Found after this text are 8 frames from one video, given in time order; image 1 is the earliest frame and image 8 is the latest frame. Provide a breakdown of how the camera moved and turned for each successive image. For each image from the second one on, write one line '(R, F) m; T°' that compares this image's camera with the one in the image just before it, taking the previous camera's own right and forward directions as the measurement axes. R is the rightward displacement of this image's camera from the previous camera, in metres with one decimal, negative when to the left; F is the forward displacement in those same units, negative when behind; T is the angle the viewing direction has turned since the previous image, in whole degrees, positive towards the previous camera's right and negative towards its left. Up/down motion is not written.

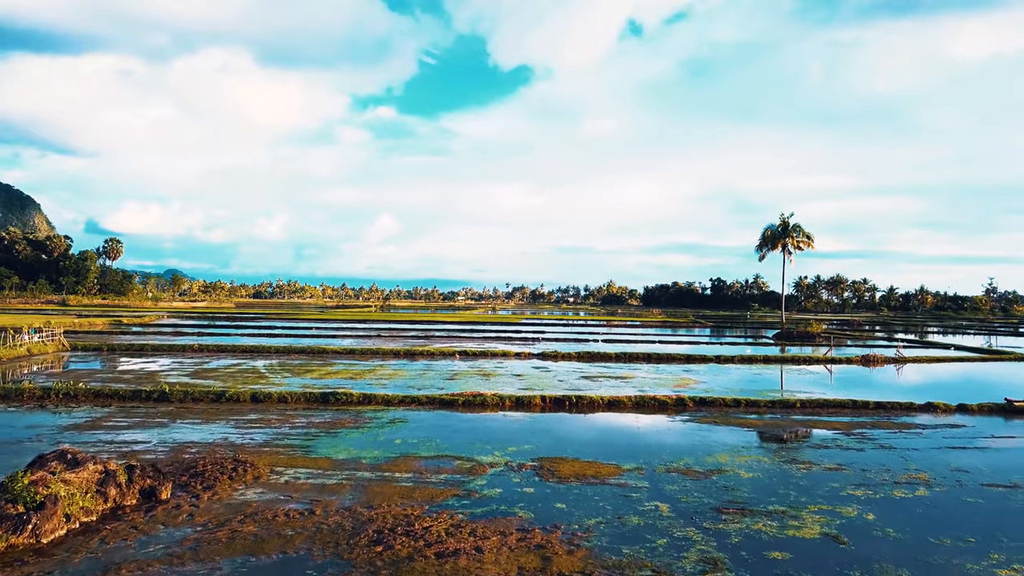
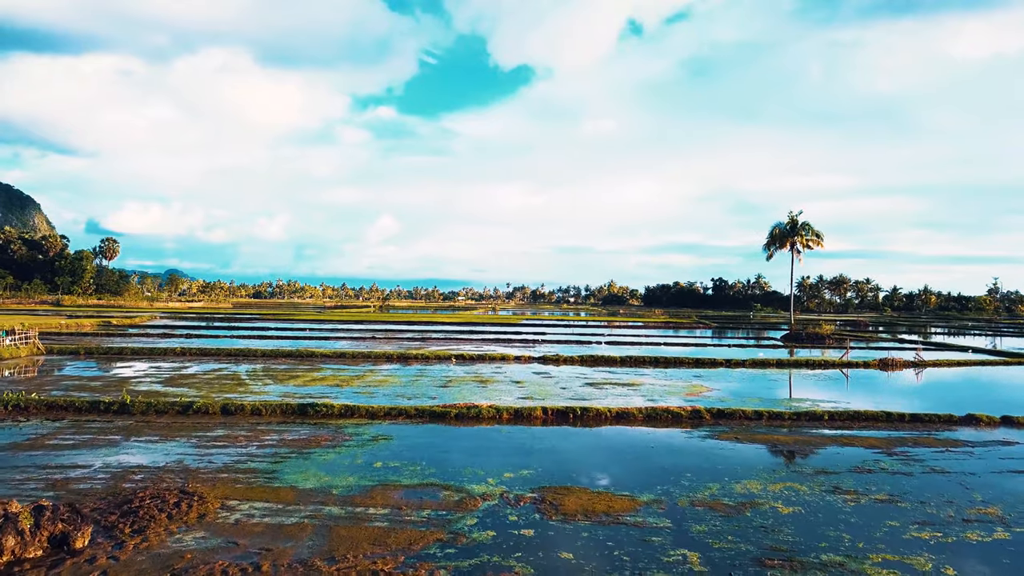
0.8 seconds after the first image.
(+0.1, +1.5) m; 0°
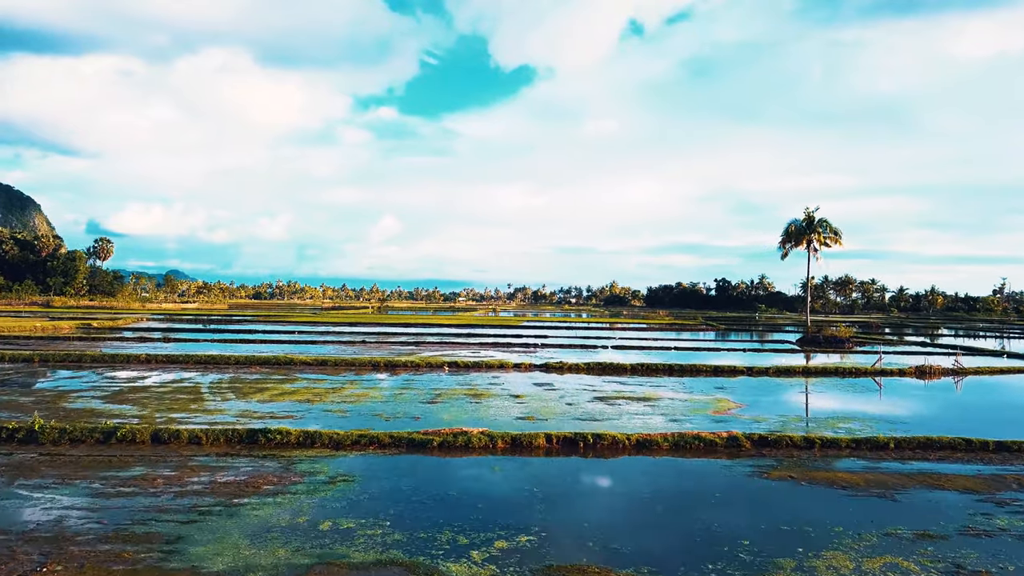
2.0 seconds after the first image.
(+0.1, +2.7) m; 0°
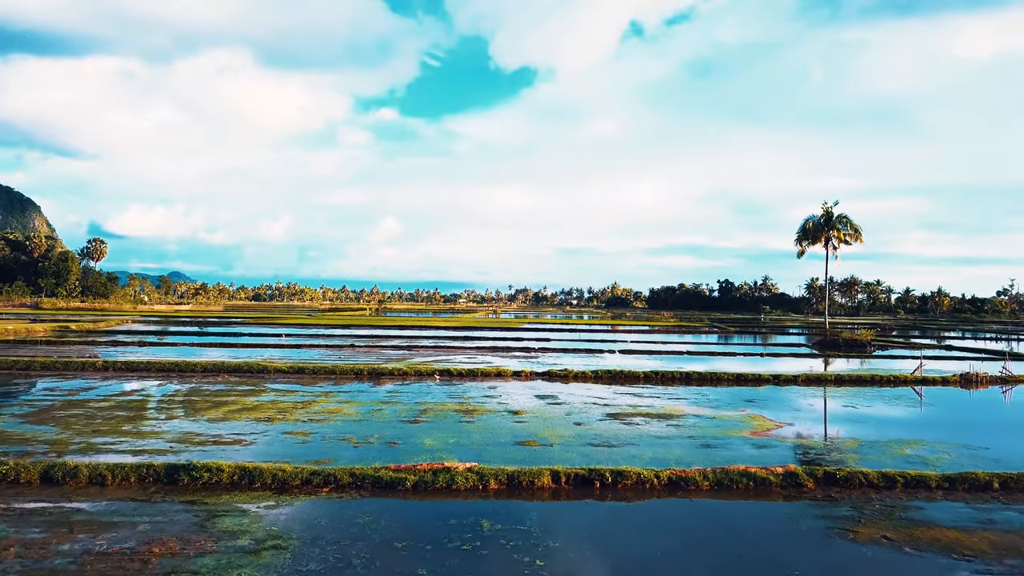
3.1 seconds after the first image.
(+0.1, +2.7) m; 0°
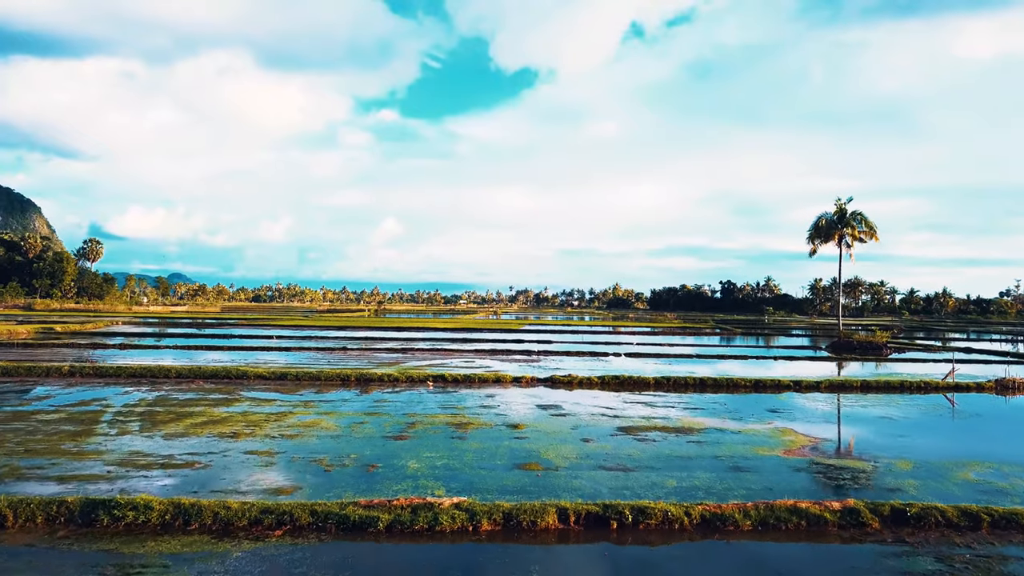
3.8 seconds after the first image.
(0.0, +1.8) m; 0°
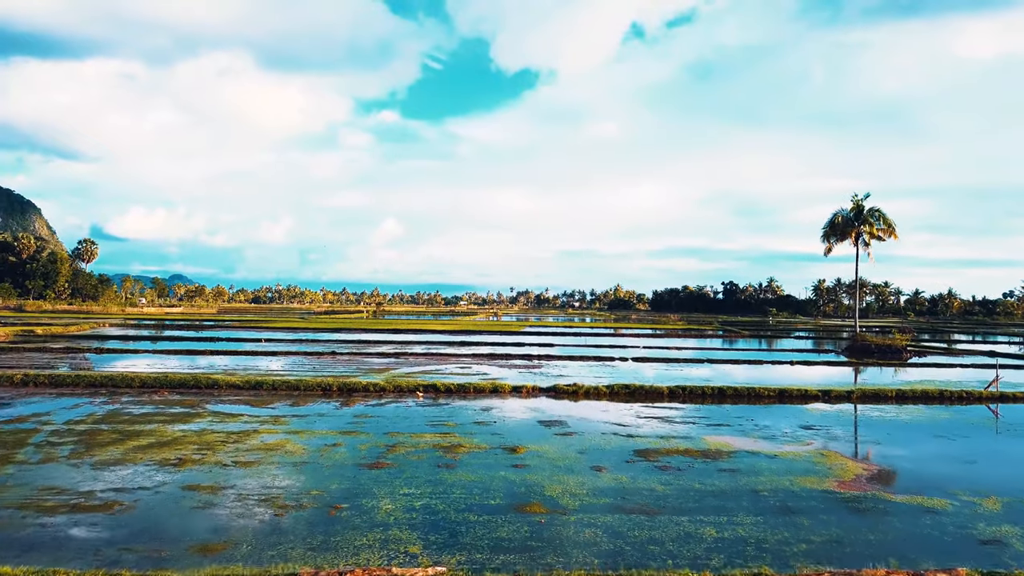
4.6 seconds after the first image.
(+0.1, +2.0) m; 0°
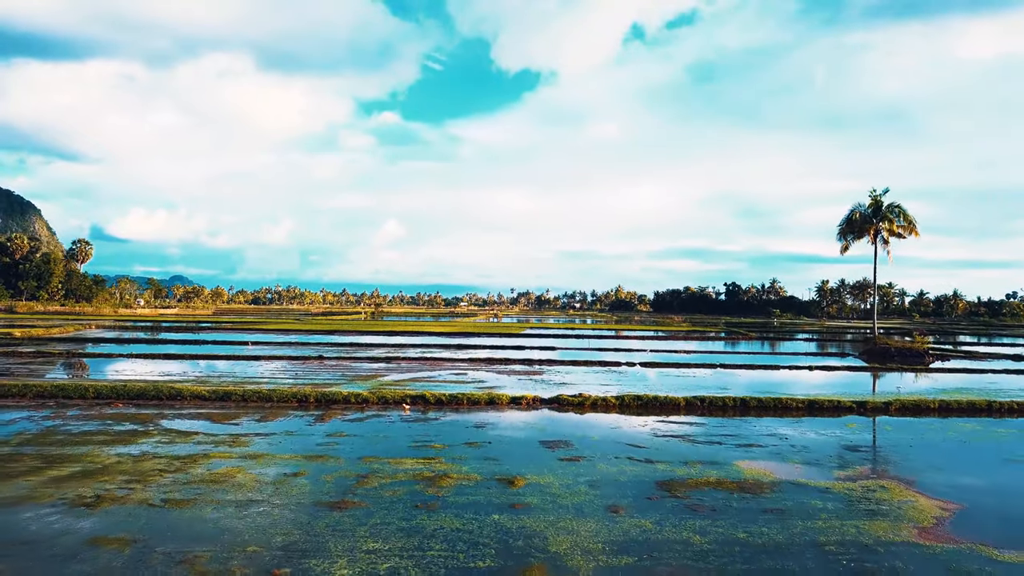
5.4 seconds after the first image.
(+0.1, +2.0) m; 0°
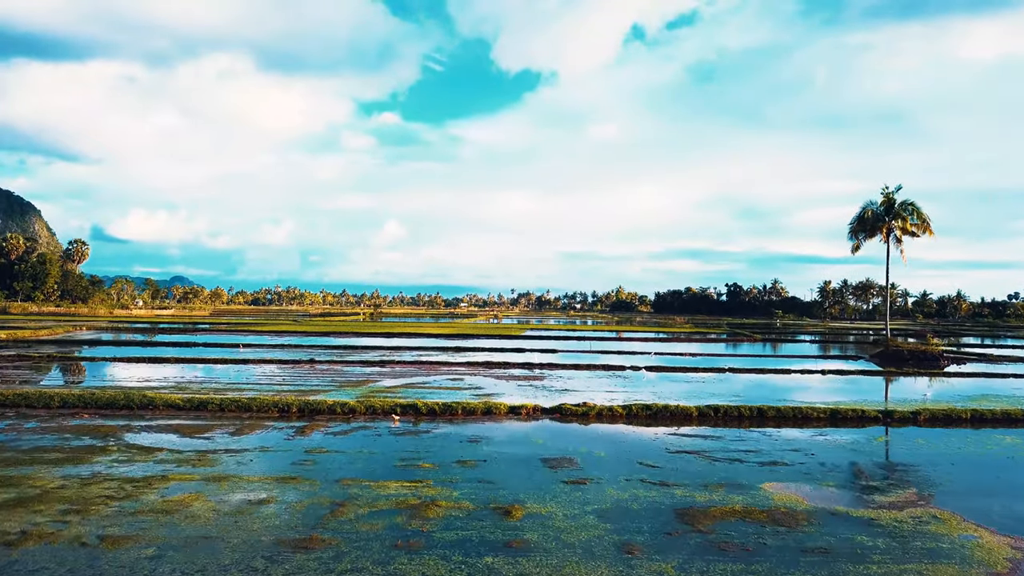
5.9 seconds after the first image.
(+0.1, +1.3) m; 0°
